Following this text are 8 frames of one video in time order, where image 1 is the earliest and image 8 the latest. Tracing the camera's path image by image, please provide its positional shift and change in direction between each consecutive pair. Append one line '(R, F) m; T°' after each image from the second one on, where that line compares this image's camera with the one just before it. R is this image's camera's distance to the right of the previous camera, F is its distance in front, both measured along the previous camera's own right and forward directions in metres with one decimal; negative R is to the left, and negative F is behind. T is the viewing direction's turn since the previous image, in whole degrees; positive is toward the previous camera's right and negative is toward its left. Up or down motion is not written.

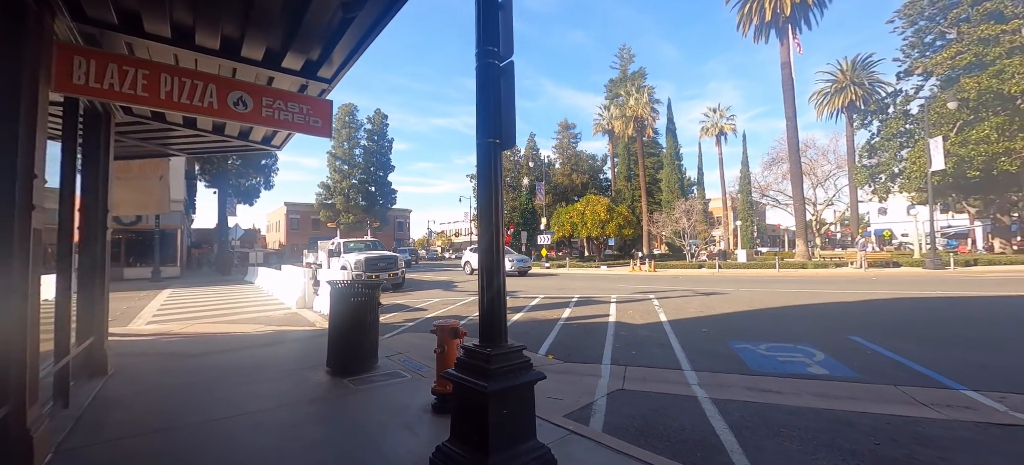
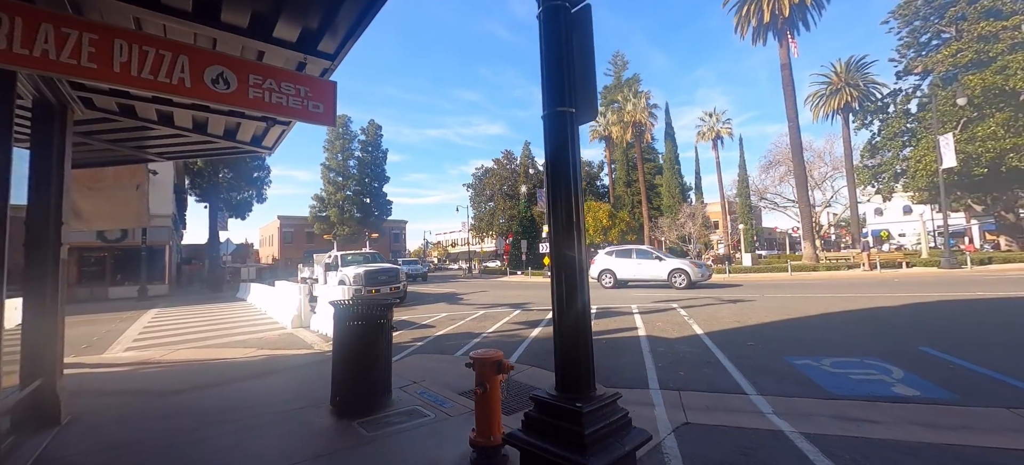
(-0.5, +0.9) m; +1°
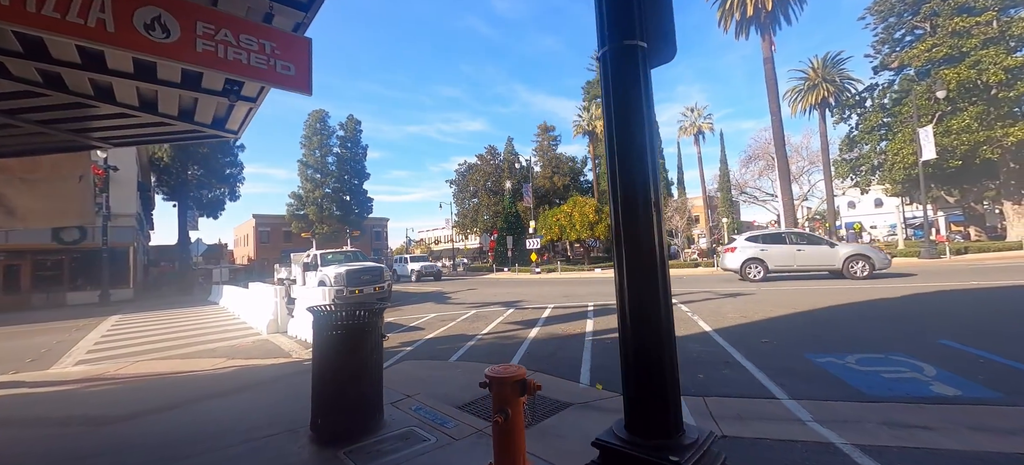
(-0.3, +0.6) m; +2°
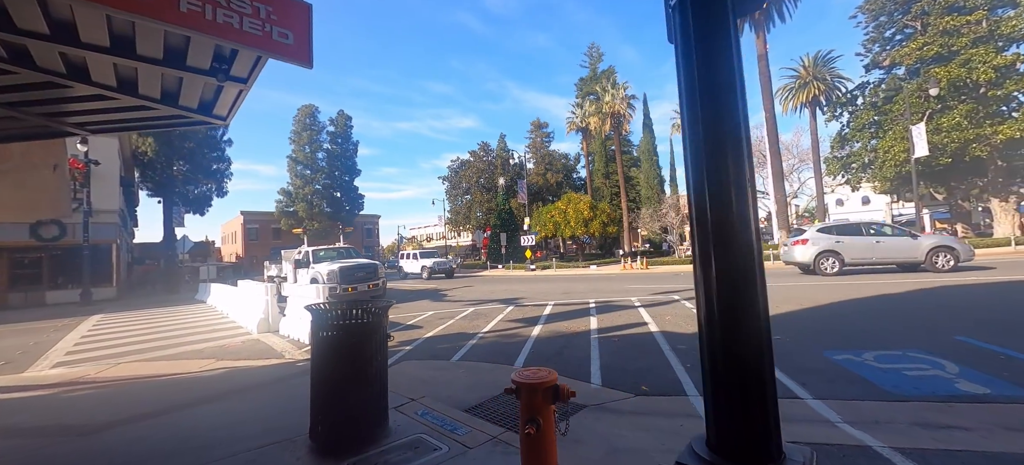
(-0.2, +0.3) m; +1°
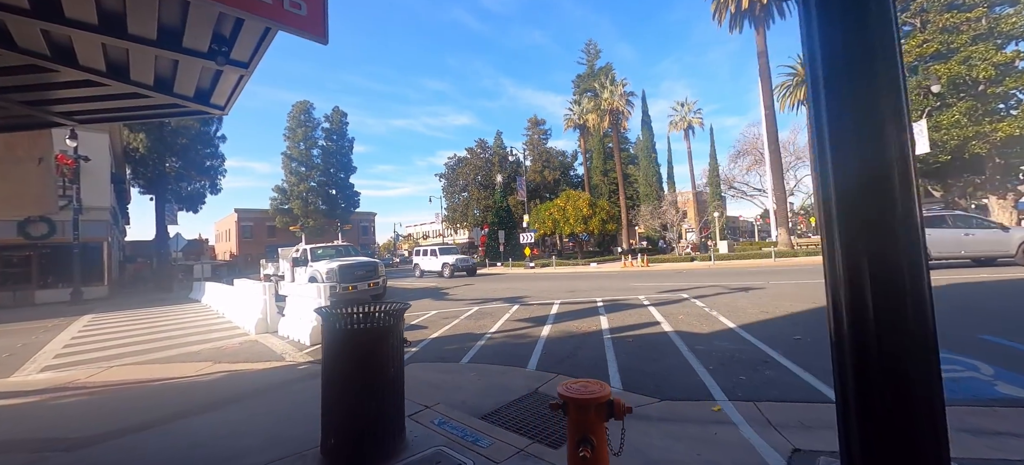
(-0.3, +0.3) m; +1°
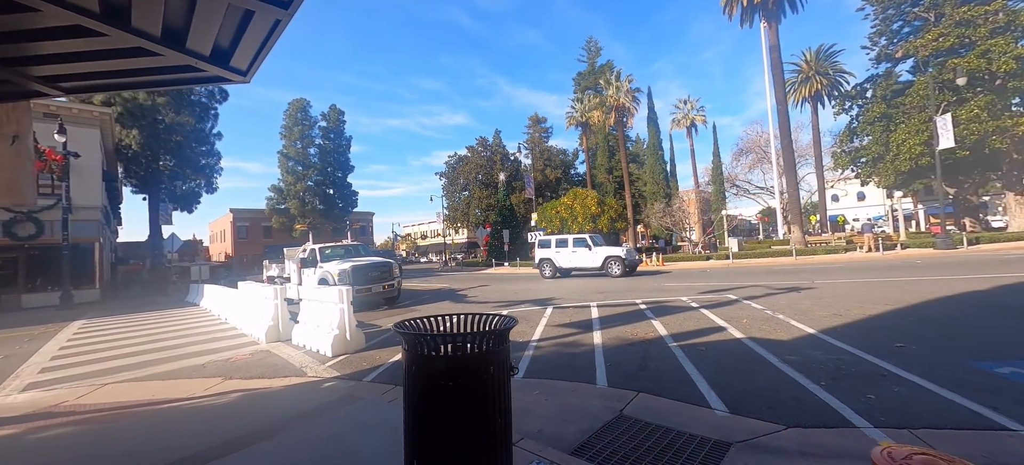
(-0.9, +0.9) m; +1°
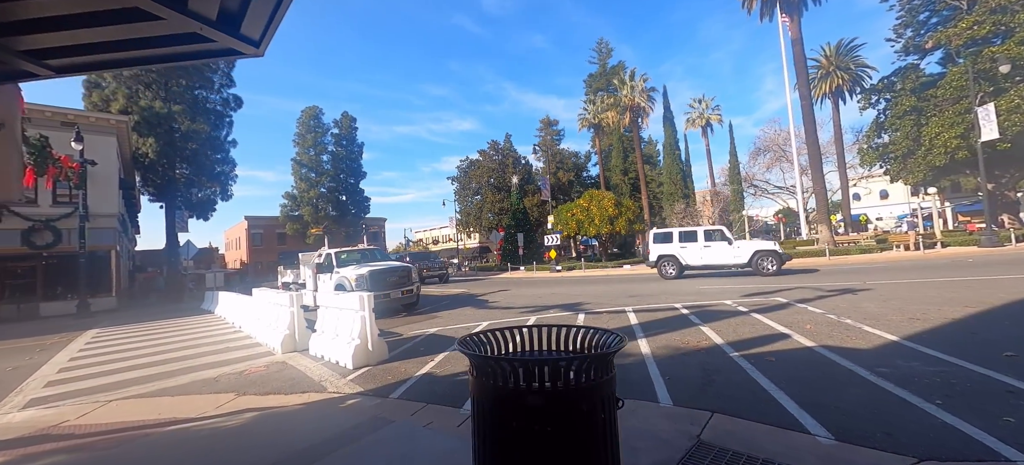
(-0.4, +0.7) m; -1°
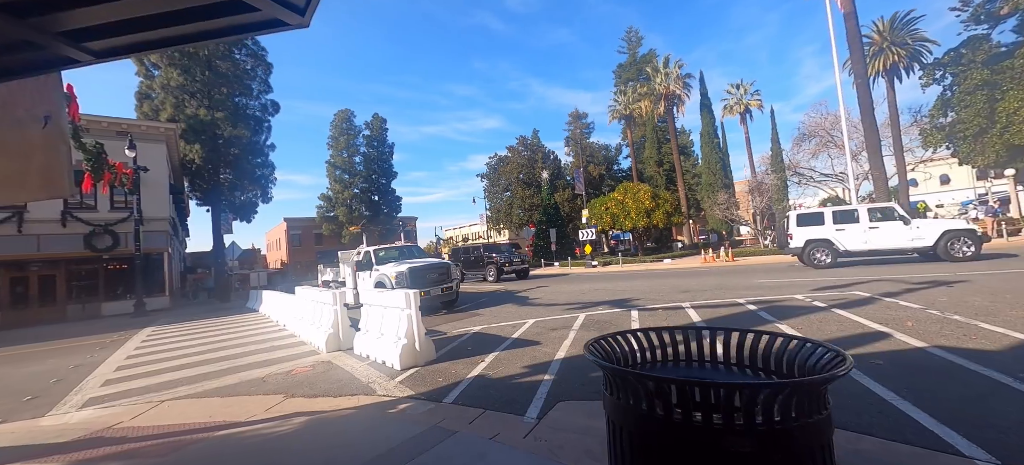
(-0.4, +0.5) m; -4°
